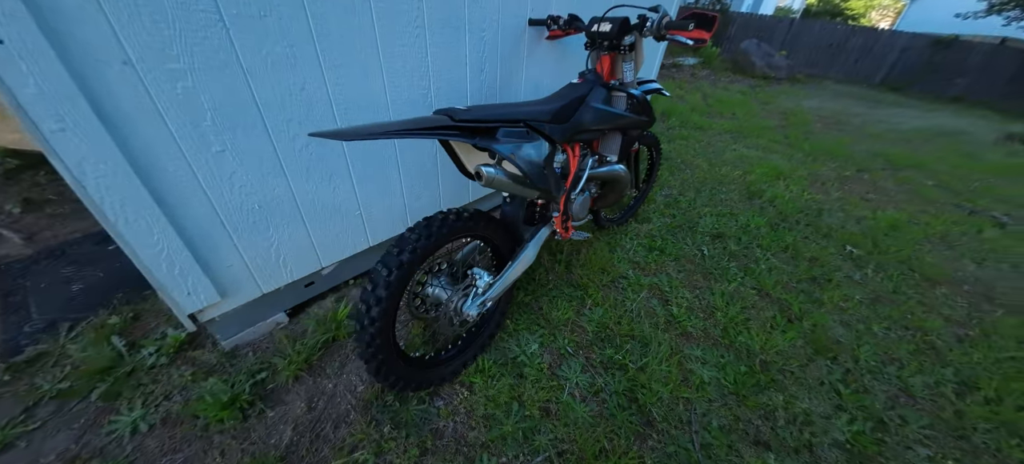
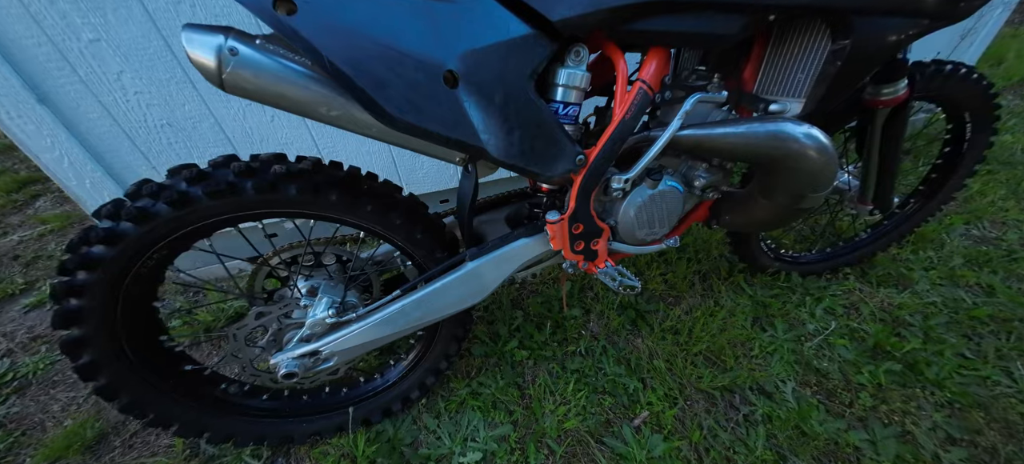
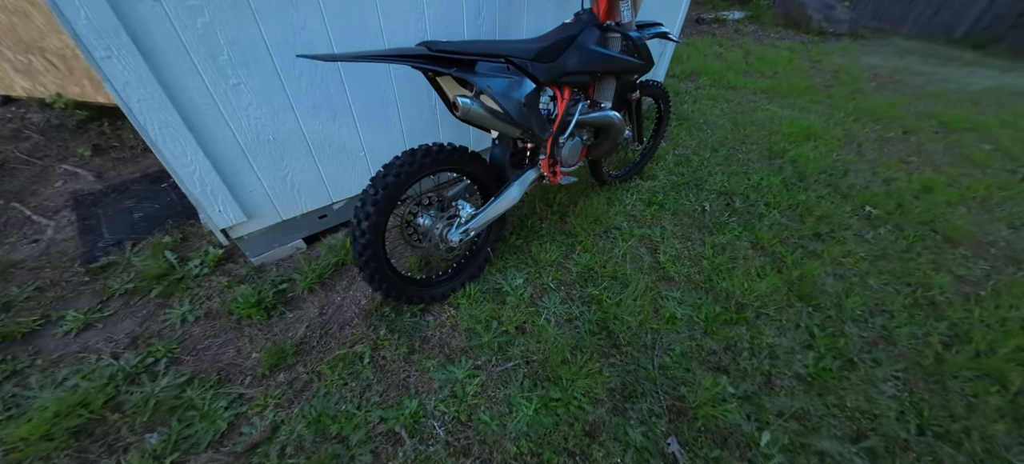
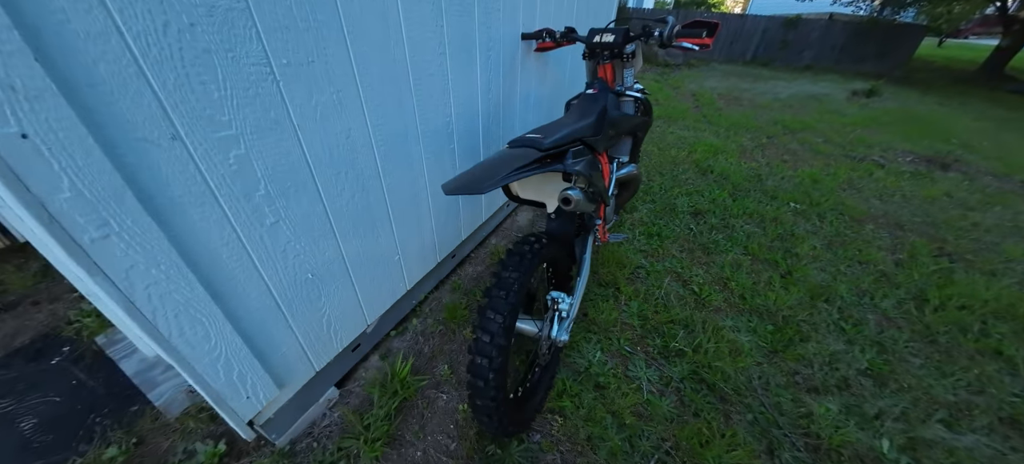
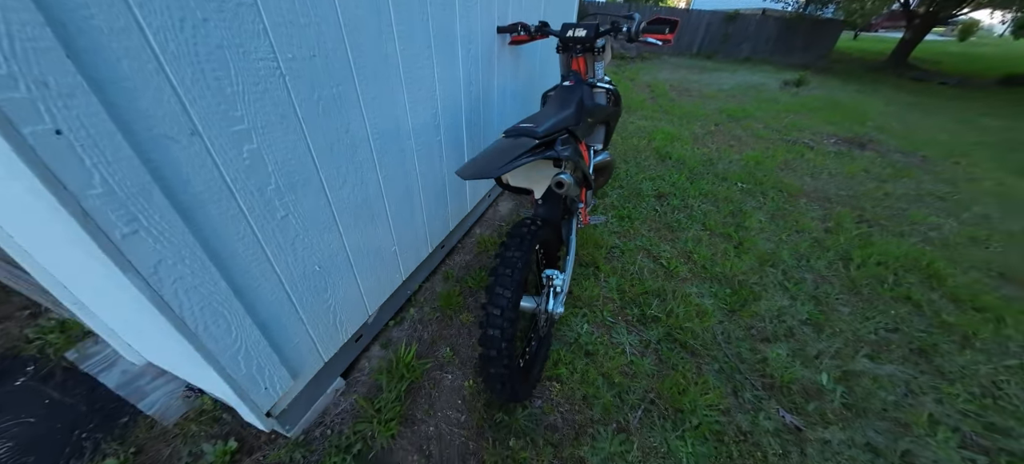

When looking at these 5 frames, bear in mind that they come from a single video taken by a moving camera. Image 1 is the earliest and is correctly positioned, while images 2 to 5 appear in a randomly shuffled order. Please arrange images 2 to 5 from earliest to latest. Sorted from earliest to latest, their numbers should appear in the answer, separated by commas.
4, 5, 3, 2
